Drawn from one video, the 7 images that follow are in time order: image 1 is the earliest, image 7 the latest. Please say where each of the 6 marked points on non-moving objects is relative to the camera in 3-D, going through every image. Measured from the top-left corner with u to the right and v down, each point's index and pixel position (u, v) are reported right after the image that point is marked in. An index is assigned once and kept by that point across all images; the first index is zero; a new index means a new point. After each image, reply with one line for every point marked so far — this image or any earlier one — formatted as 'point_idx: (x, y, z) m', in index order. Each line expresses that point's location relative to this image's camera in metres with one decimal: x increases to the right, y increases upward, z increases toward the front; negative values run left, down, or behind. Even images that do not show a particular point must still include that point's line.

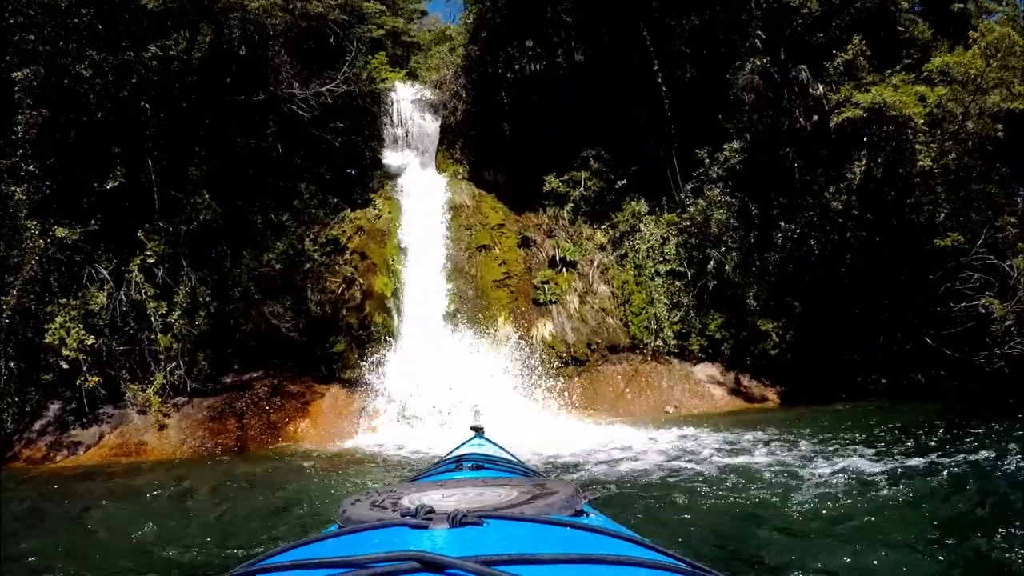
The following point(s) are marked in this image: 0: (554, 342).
0: (+0.3, -0.4, +11.5) m
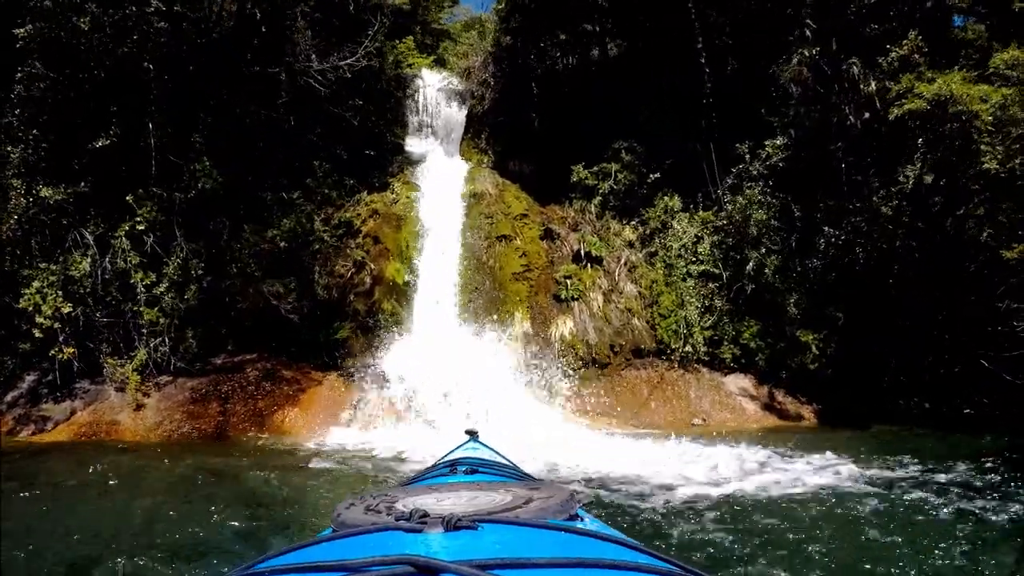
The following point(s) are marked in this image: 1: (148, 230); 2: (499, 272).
0: (+0.5, -0.4, +10.7) m
1: (-2.5, +0.4, +9.4) m
2: (-0.1, +0.1, +11.4) m
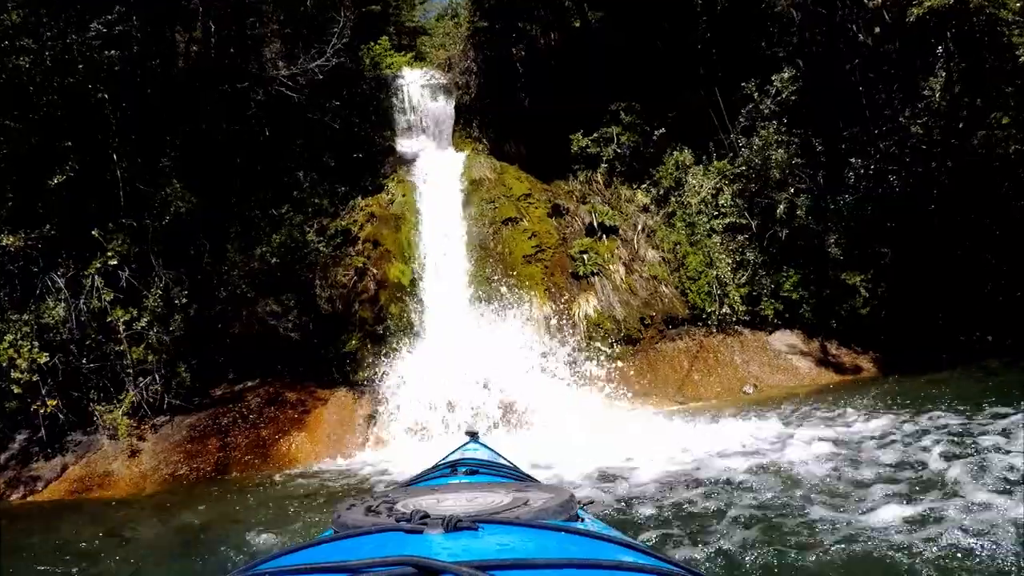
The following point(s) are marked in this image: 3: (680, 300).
0: (+0.6, -0.2, +9.9) m
1: (-2.4, +0.1, +8.6) m
2: (0.0, +0.2, +10.6) m
3: (+1.2, -0.1, +10.2) m
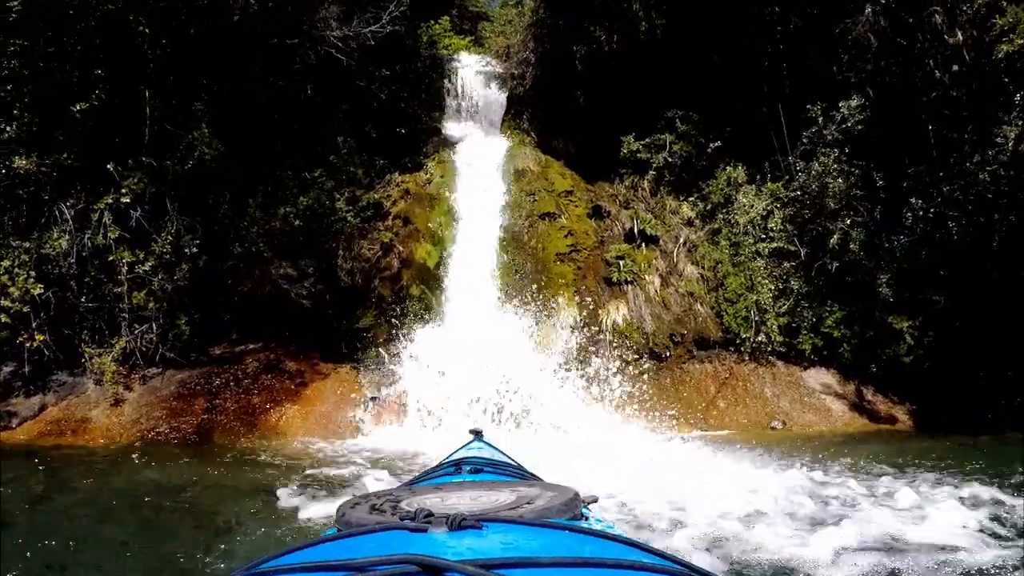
0: (+0.8, -0.3, +9.4) m
1: (-2.2, +0.5, +8.2) m
2: (+0.2, +0.3, +10.1) m
3: (+1.4, -0.2, +9.7) m
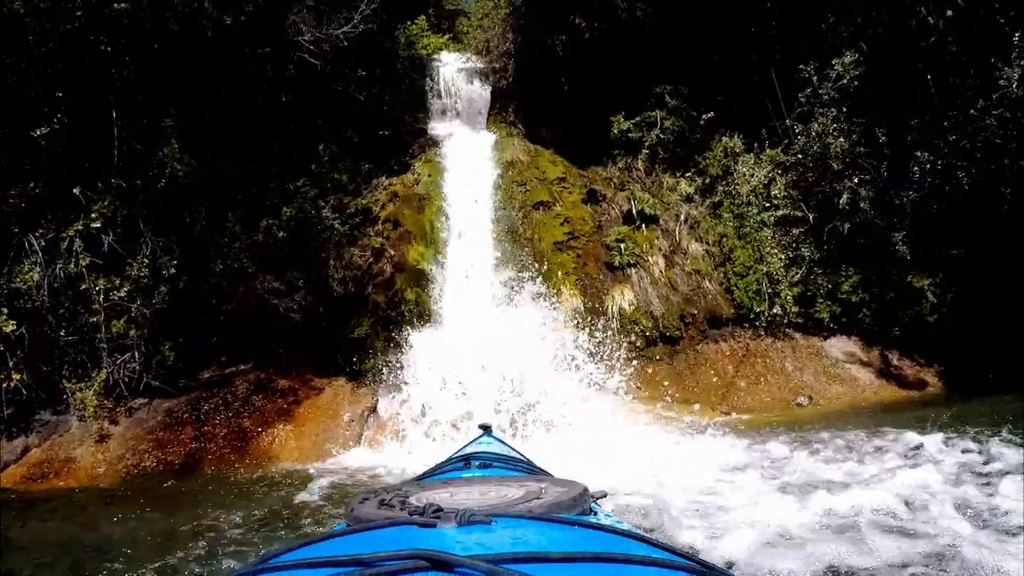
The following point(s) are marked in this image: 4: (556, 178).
0: (+0.8, -0.2, +9.0) m
1: (-2.2, +0.3, +7.8) m
2: (+0.2, +0.3, +9.7) m
3: (+1.4, -0.1, +9.3) m
4: (+0.3, +0.8, +10.4) m
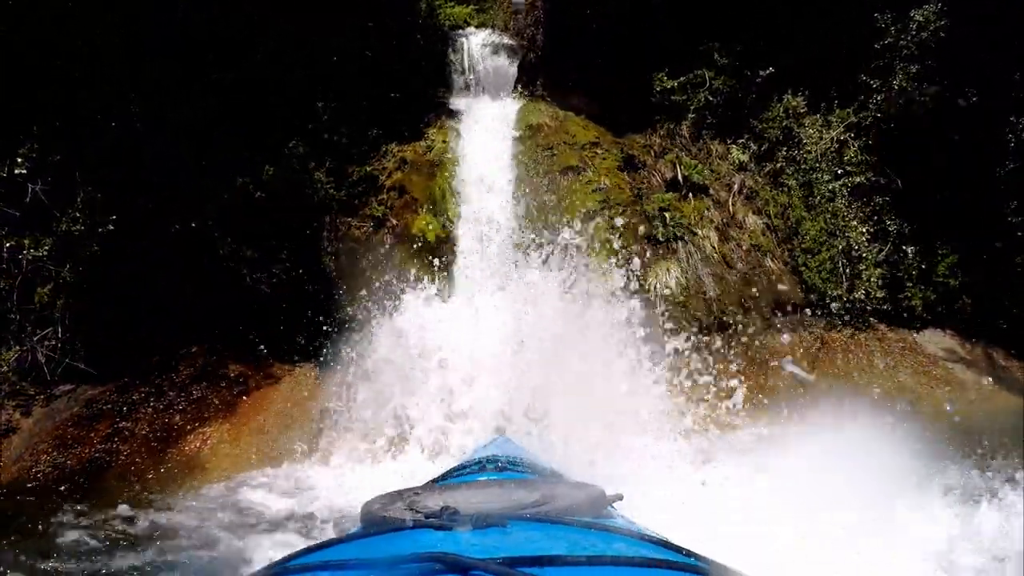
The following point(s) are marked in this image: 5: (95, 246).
0: (+0.9, -0.1, +7.5) m
1: (-2.1, +0.5, +6.4) m
2: (+0.3, +0.4, +8.2) m
3: (+1.5, 0.0, +7.8) m
4: (+0.5, +0.9, +9.0) m
5: (-1.8, +0.2, +6.4) m
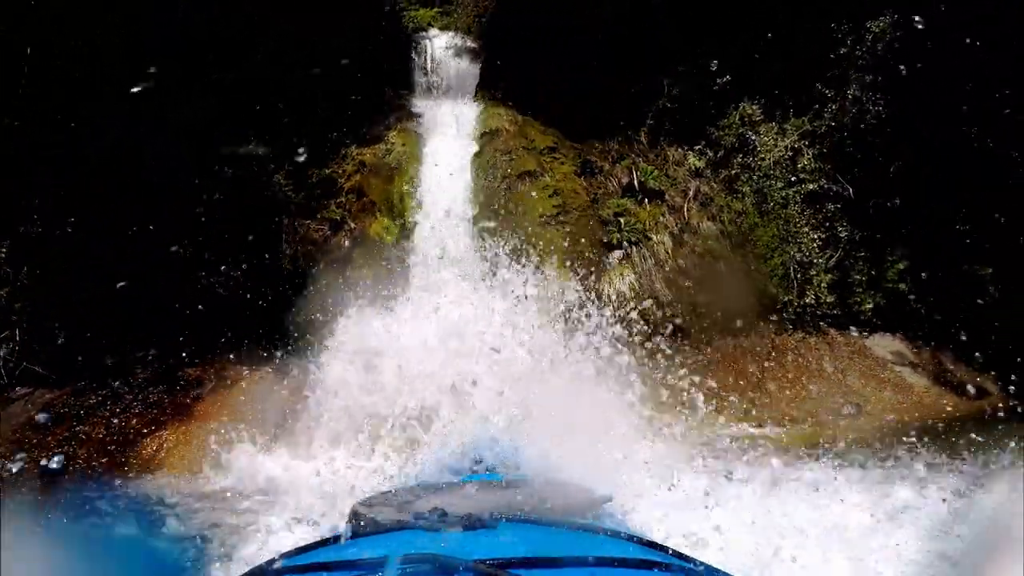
0: (+0.7, -0.1, +7.6) m
1: (-2.3, +0.5, +6.4) m
2: (+0.1, +0.4, +8.3) m
3: (+1.3, 0.0, +7.9) m
4: (+0.2, +0.9, +9.0) m
5: (-2.0, +0.2, +6.4) m
